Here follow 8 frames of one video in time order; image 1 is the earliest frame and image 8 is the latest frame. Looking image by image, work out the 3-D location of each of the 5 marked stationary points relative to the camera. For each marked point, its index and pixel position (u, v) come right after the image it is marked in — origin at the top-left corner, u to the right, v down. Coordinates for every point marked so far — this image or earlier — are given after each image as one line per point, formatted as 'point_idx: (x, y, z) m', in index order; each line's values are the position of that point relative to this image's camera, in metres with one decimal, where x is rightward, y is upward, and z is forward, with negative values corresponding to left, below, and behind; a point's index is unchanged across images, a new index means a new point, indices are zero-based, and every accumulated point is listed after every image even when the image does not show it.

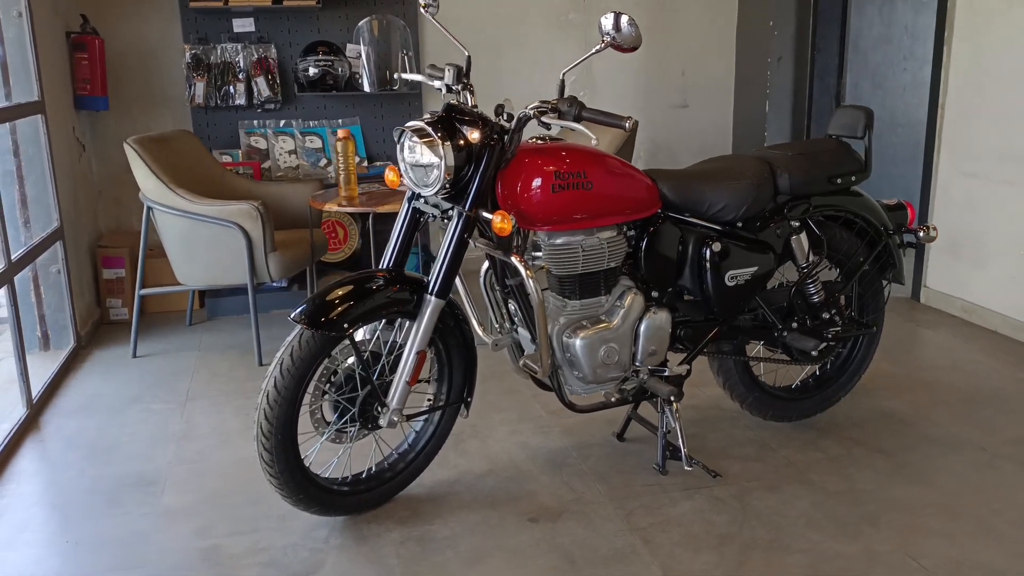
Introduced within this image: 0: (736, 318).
0: (+0.5, -0.1, +2.3) m
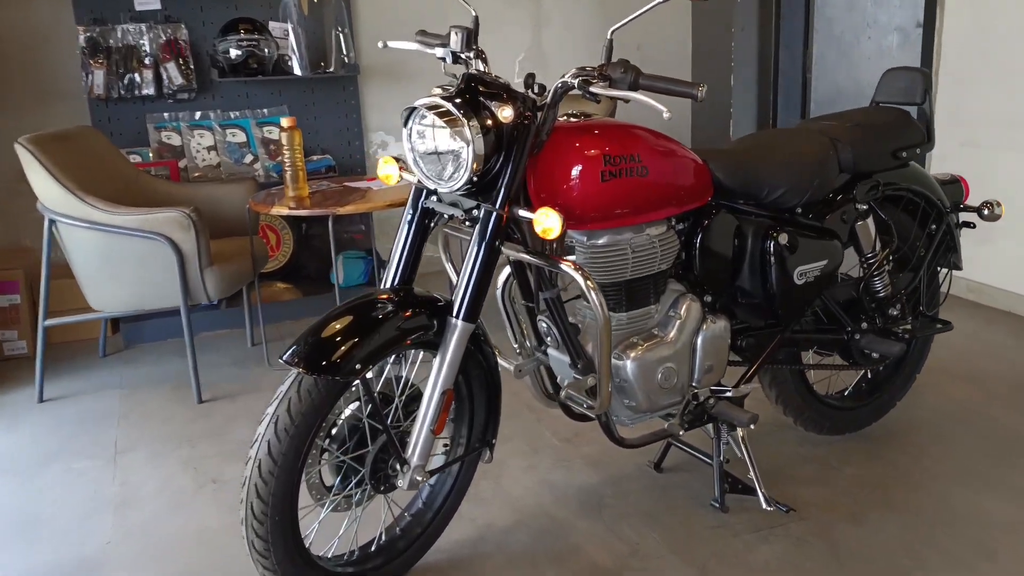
0: (+0.6, -0.1, +1.9) m
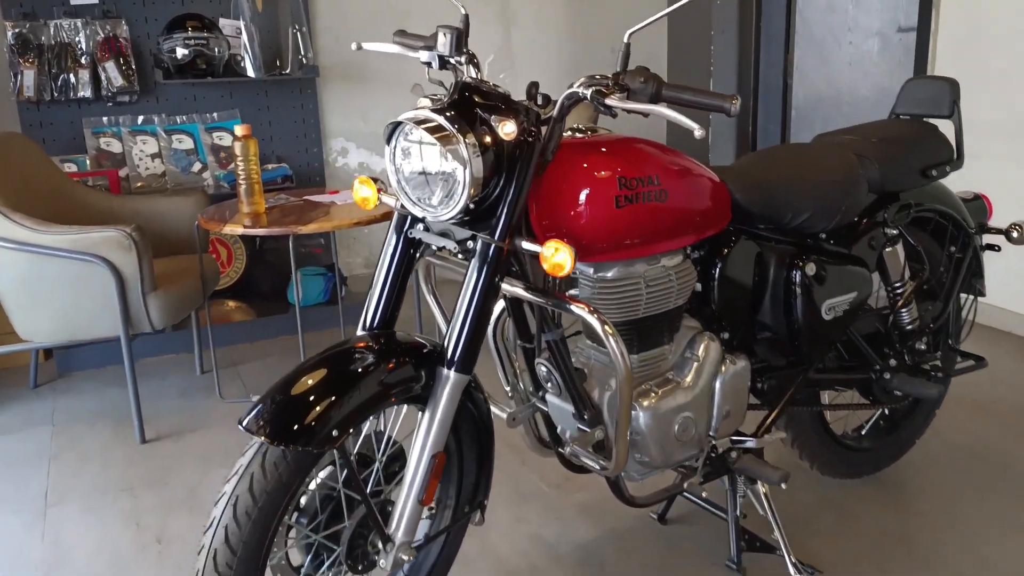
0: (+0.6, -0.1, +1.7) m
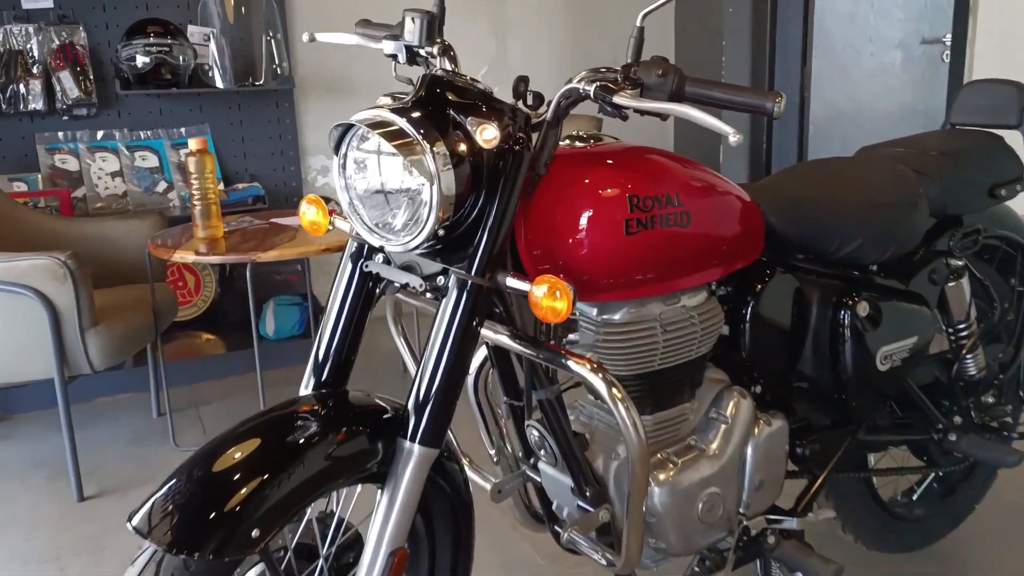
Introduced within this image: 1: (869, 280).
0: (+0.5, -0.2, +1.4) m
1: (+0.5, 0.0, +1.4) m
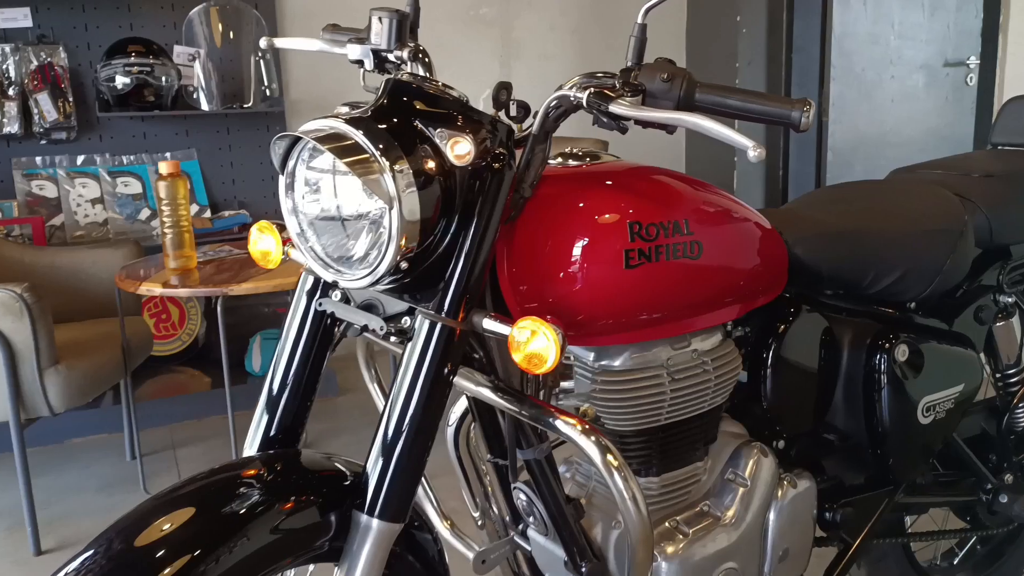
0: (+0.5, -0.2, +1.3) m
1: (+0.5, 0.0, +1.2) m
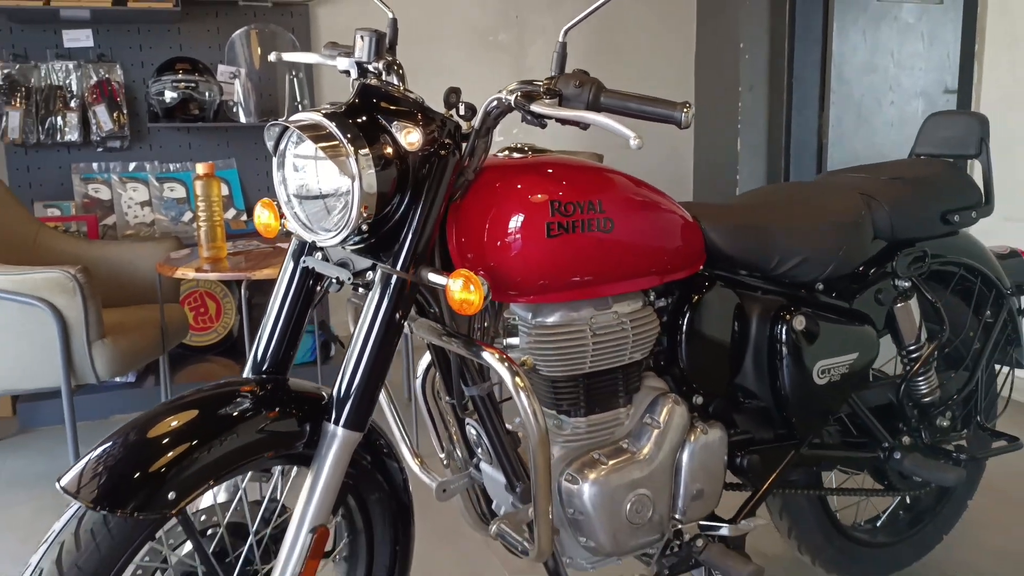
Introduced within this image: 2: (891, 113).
0: (+0.5, -0.2, +1.5) m
1: (+0.4, 0.0, +1.4) m
2: (+1.5, +0.7, +3.7) m
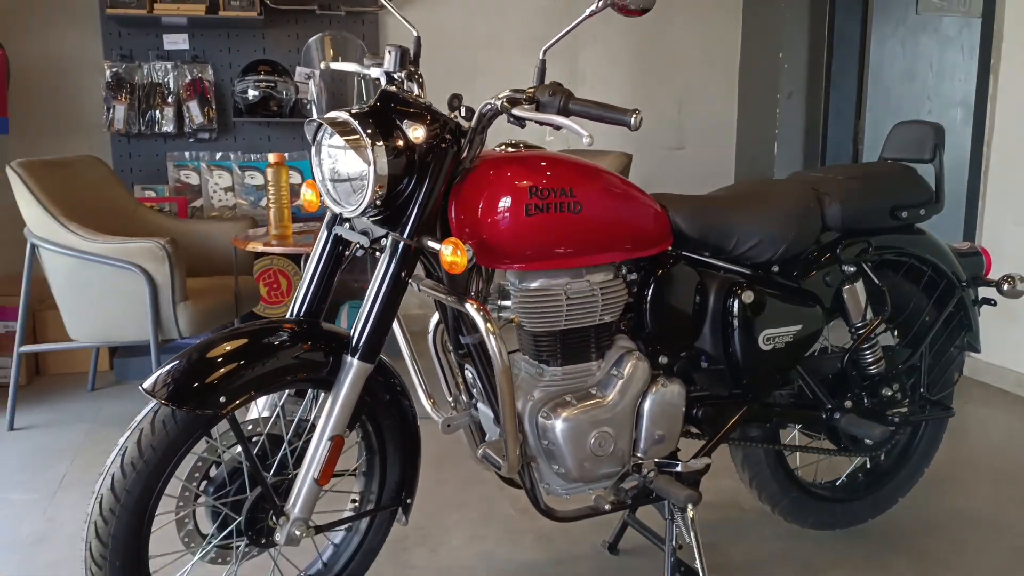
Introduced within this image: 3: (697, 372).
0: (+0.5, -0.2, +1.7) m
1: (+0.4, 0.0, +1.7) m
2: (+1.7, +0.7, +3.9) m
3: (+0.3, -0.1, +1.7) m
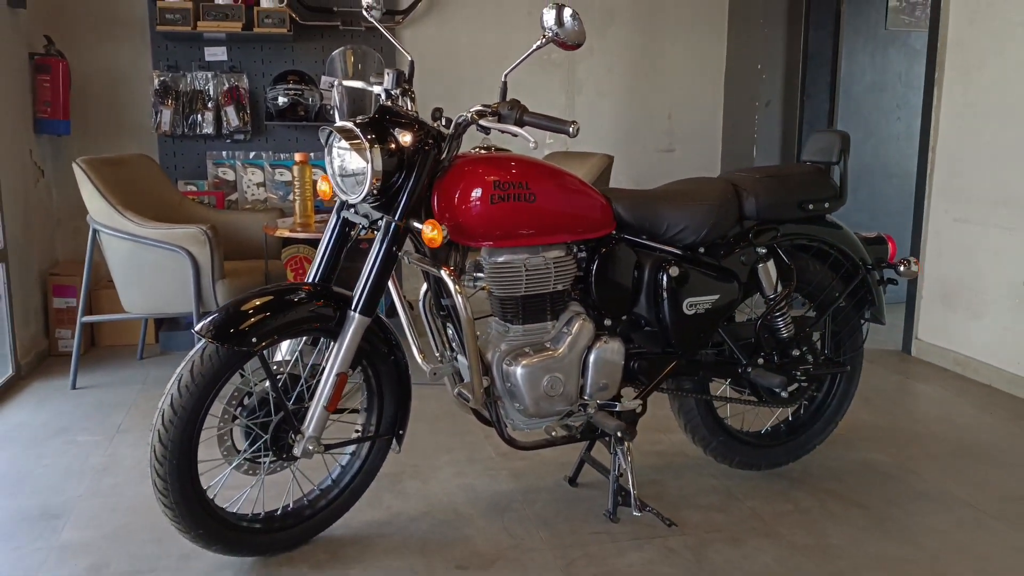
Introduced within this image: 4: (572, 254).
0: (+0.4, -0.1, +2.1) m
1: (+0.4, +0.1, +2.1) m
2: (+1.7, +0.7, +4.2) m
3: (+0.3, -0.1, +2.1) m
4: (+0.1, +0.1, +2.0) m
